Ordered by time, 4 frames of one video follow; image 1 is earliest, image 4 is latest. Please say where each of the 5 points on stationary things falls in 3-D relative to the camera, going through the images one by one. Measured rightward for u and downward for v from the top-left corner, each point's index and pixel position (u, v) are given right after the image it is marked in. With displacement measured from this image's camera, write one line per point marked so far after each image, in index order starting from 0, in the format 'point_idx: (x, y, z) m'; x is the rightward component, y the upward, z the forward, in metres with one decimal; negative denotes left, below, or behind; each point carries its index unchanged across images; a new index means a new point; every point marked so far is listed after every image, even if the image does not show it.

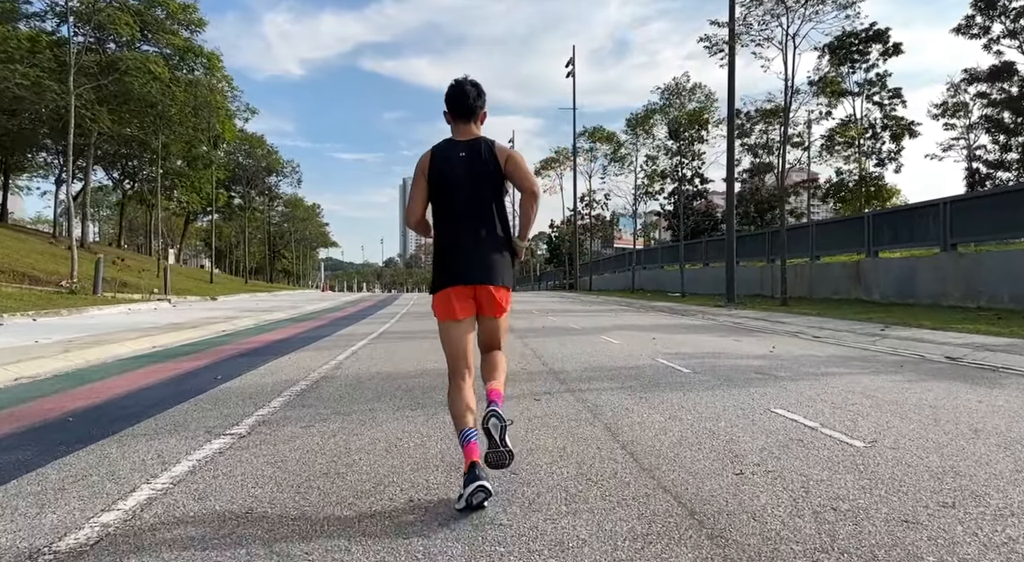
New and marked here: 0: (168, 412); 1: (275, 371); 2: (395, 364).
0: (-3.6, -1.4, +6.2) m
1: (-3.4, -1.3, +8.7) m
2: (-1.9, -1.3, +9.5) m
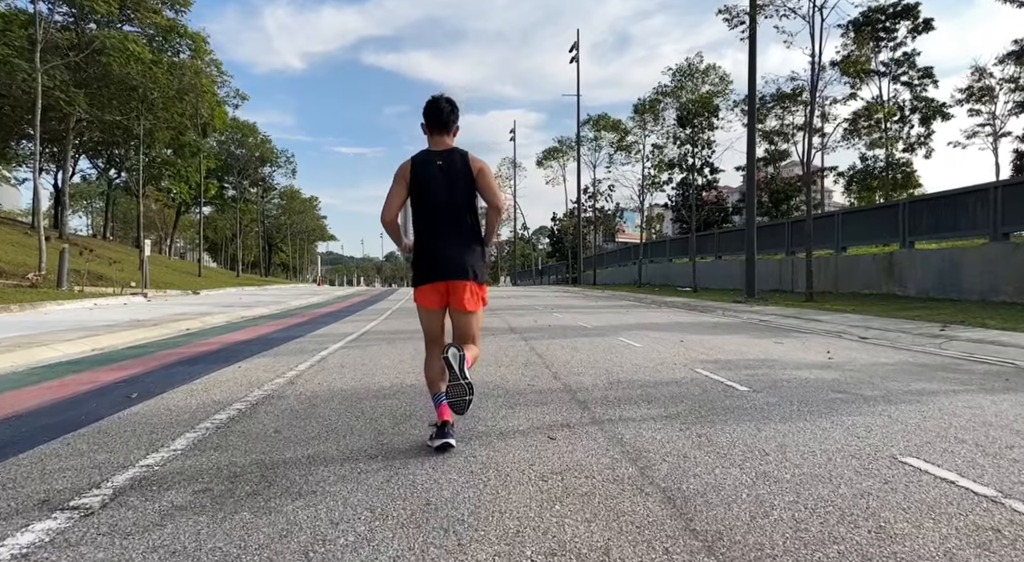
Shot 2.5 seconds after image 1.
0: (-3.5, -1.3, +4.2) m
1: (-3.4, -1.2, +6.7) m
2: (-1.8, -1.2, +7.6) m
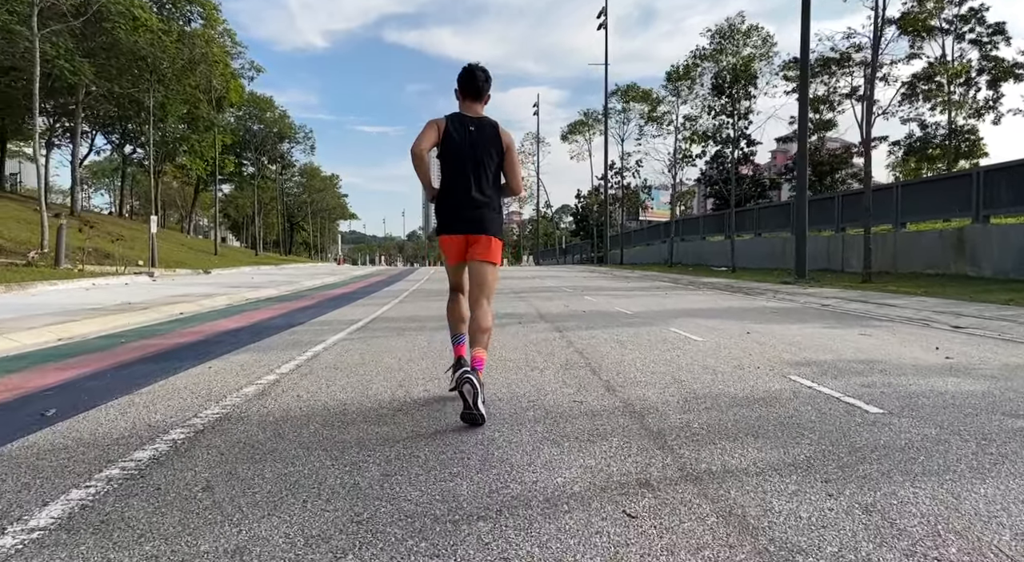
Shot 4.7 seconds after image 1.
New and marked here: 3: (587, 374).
0: (-3.3, -1.2, +2.6) m
1: (-3.0, -1.0, +5.1) m
2: (-1.5, -1.0, +5.9) m
3: (+0.7, -0.9, +5.9) m
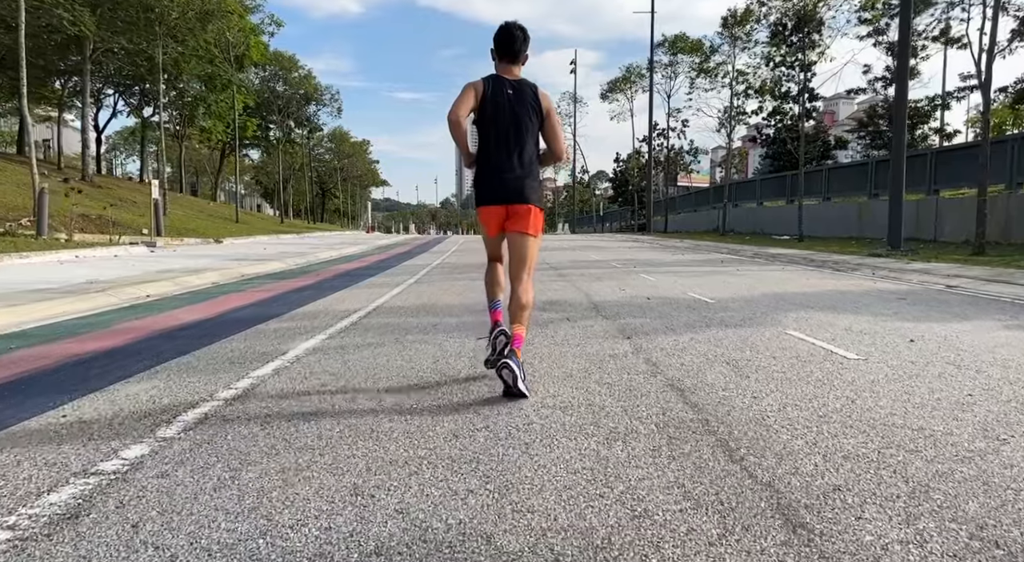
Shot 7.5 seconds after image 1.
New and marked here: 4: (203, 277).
0: (-3.1, -1.3, 0.0) m
1: (-2.8, -1.0, +2.4) m
2: (-1.1, -1.0, +3.1) m
3: (+1.1, -0.9, +3.0) m
4: (-7.2, +0.1, +13.8) m
